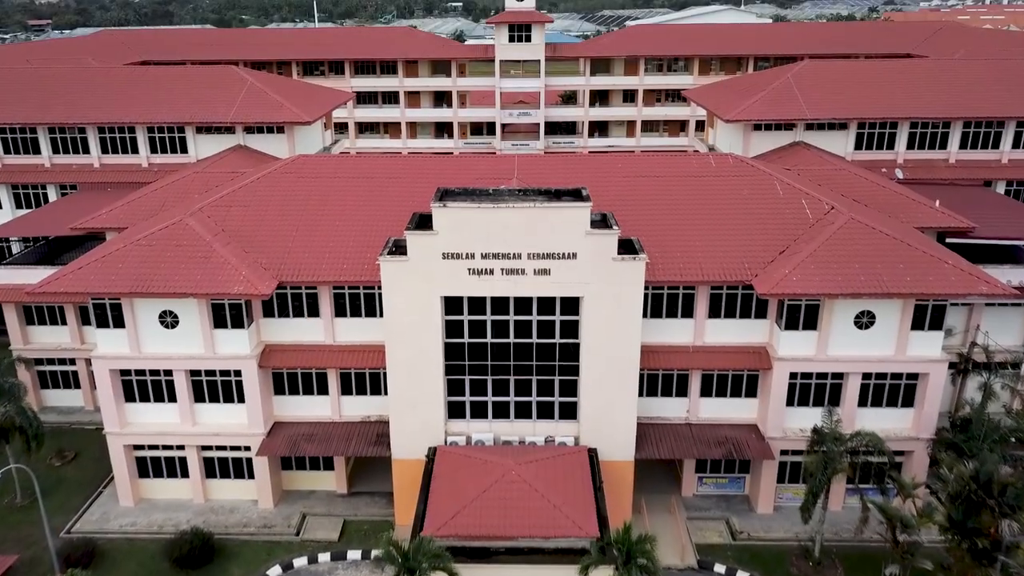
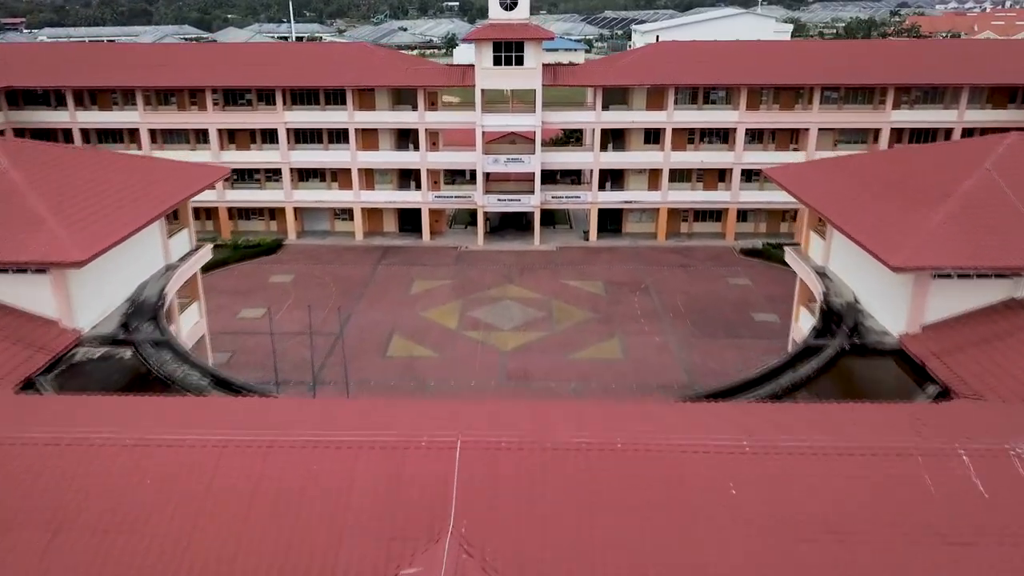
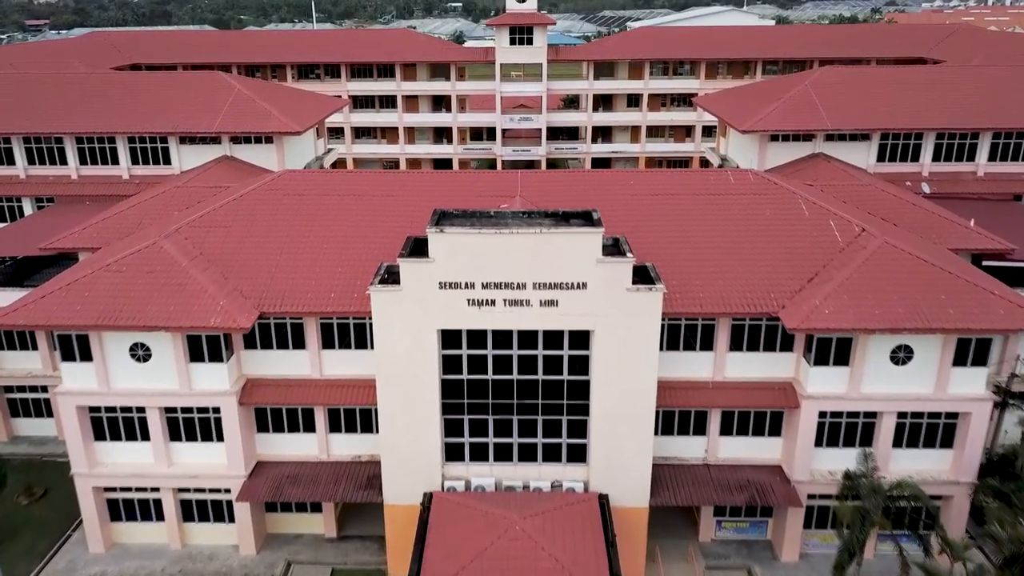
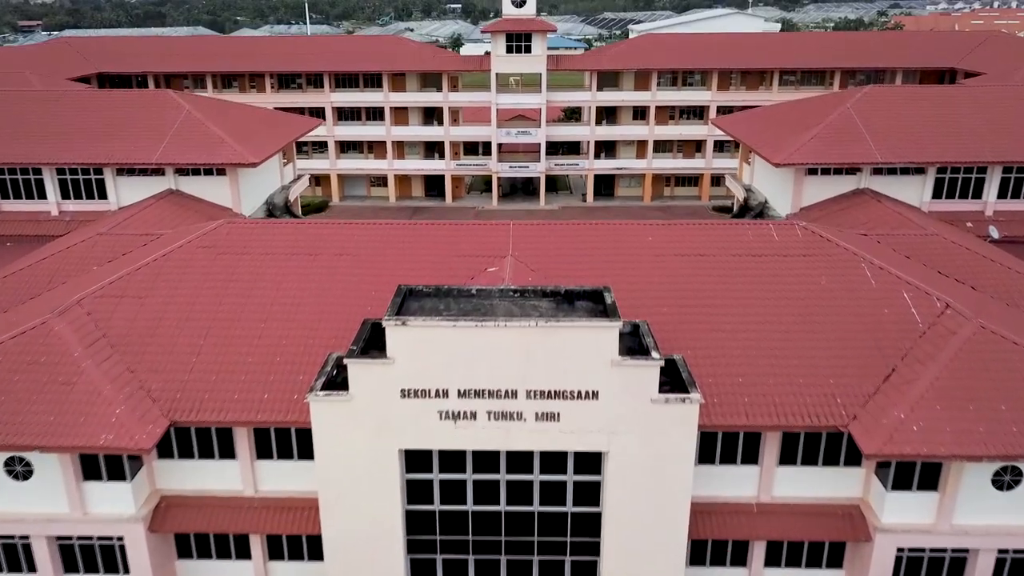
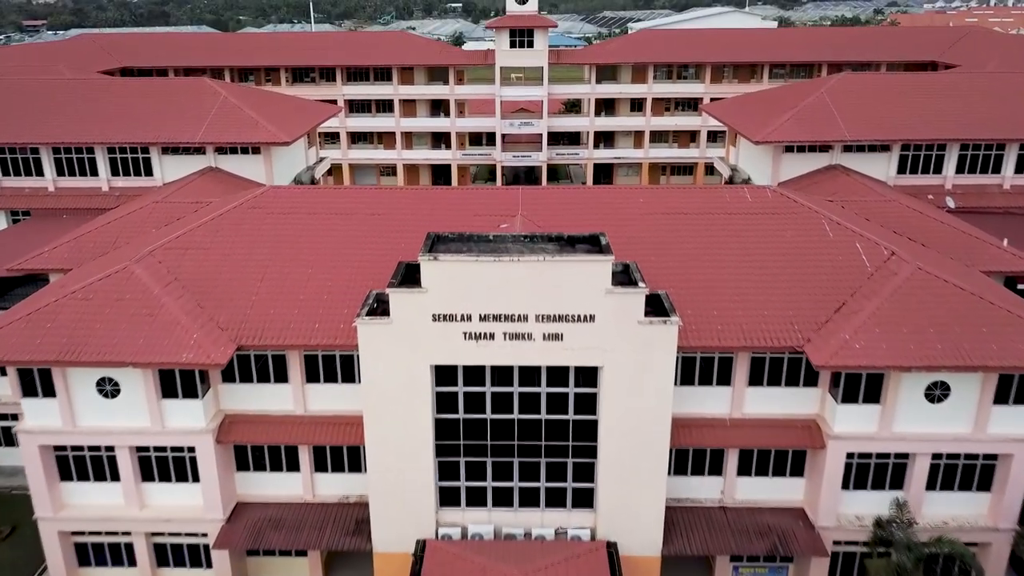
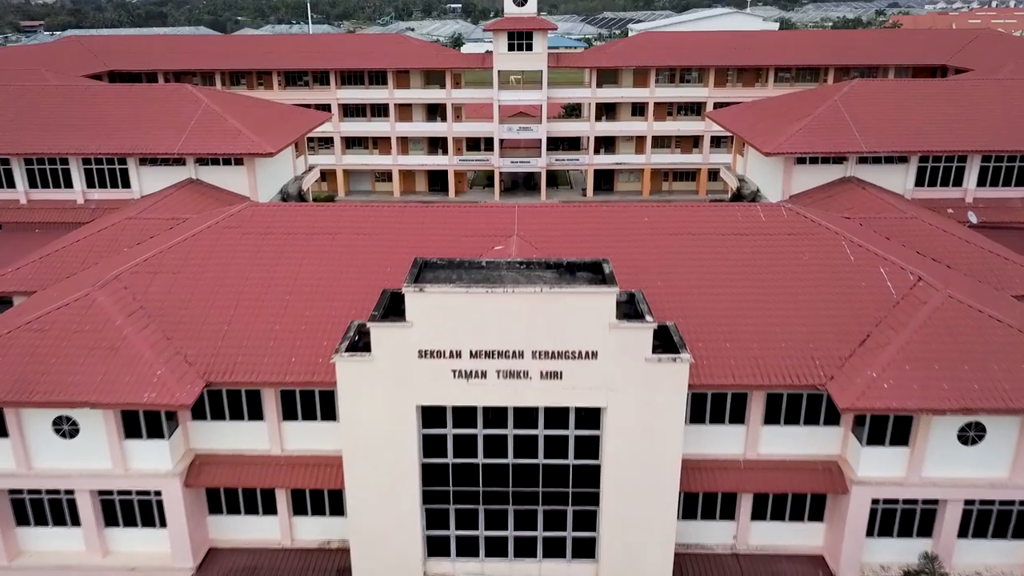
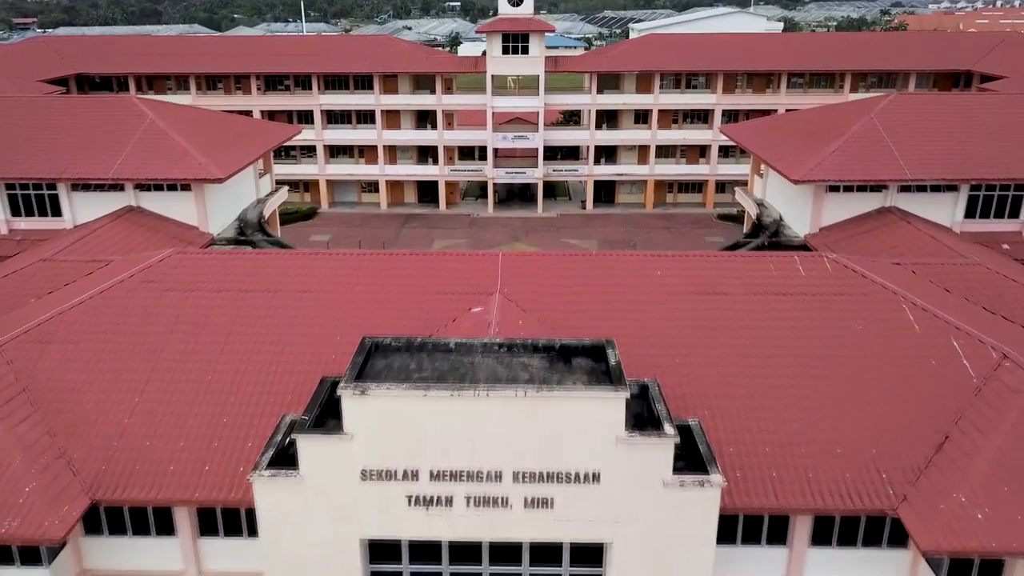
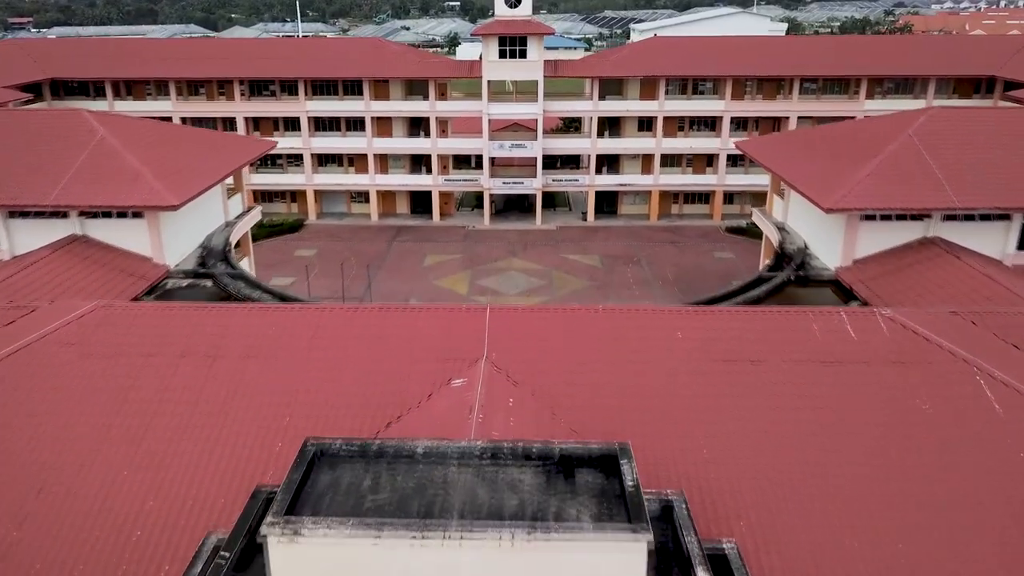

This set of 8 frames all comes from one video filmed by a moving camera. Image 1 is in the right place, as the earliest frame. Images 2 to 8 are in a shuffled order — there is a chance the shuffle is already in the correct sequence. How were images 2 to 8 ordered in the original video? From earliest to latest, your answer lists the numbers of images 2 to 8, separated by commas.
3, 5, 6, 4, 7, 8, 2
